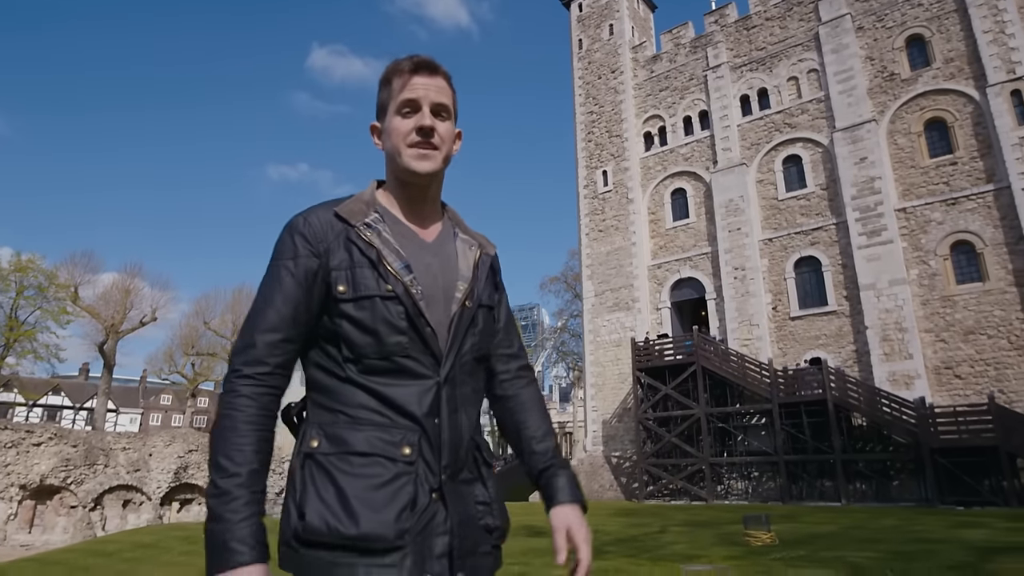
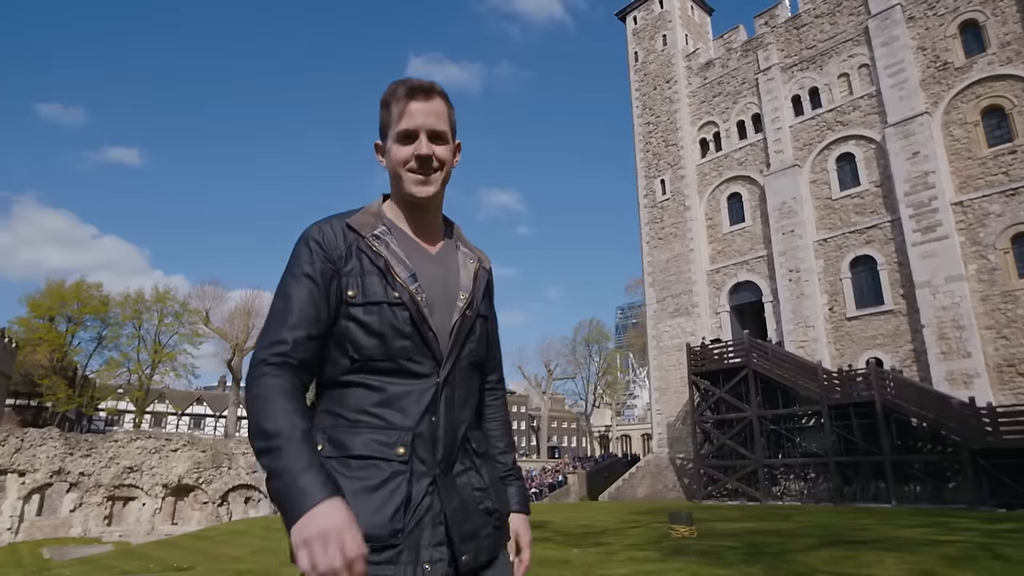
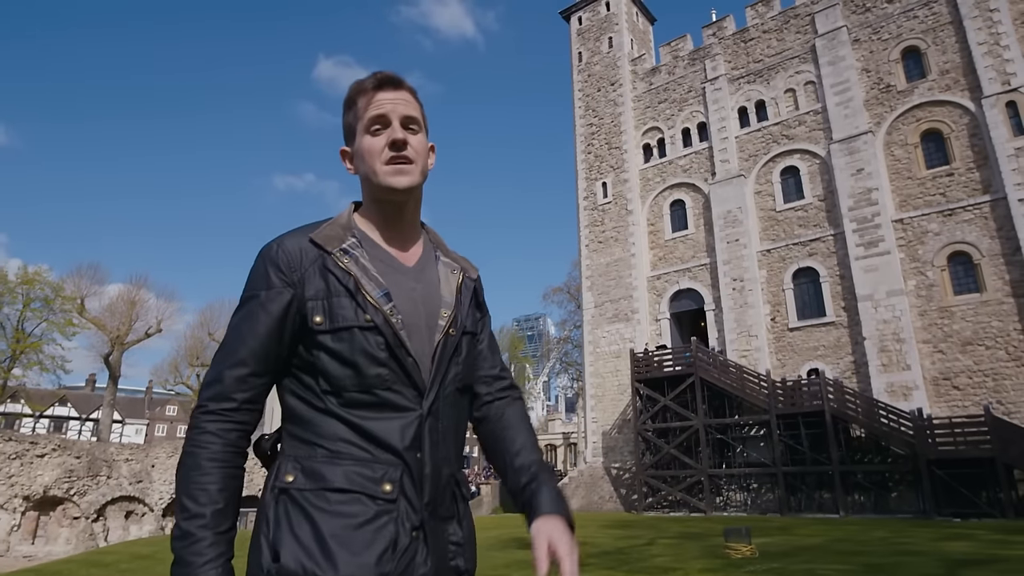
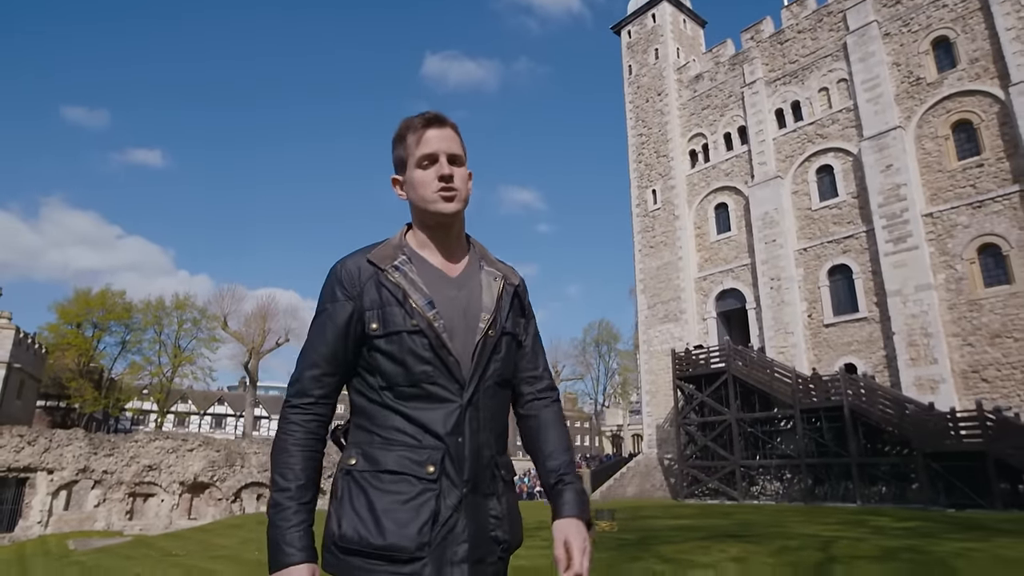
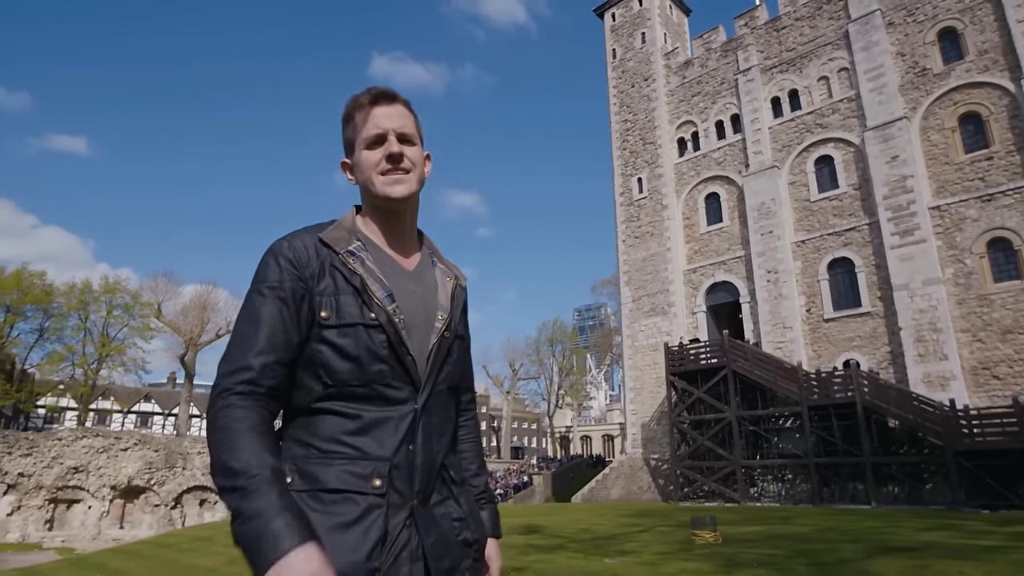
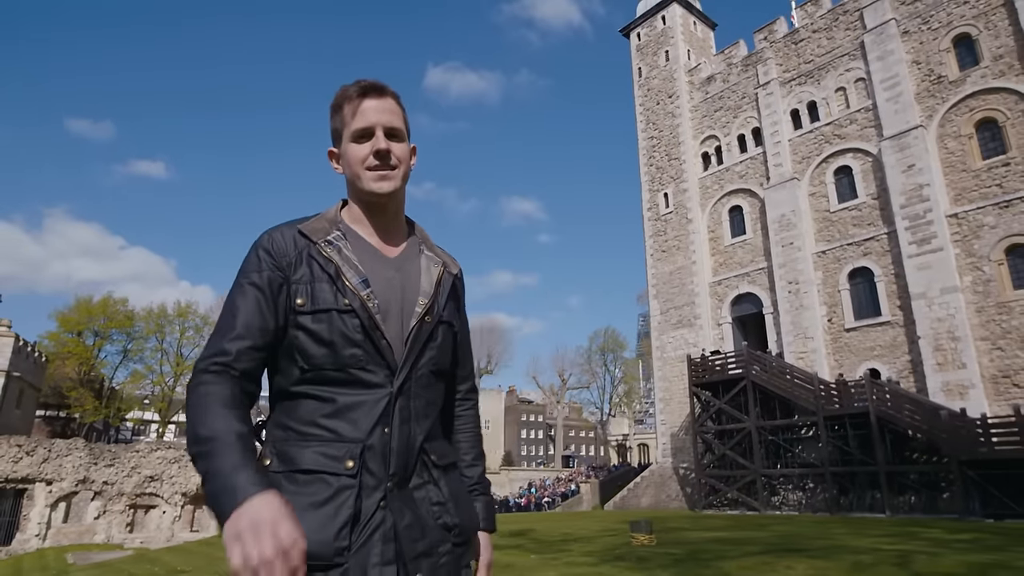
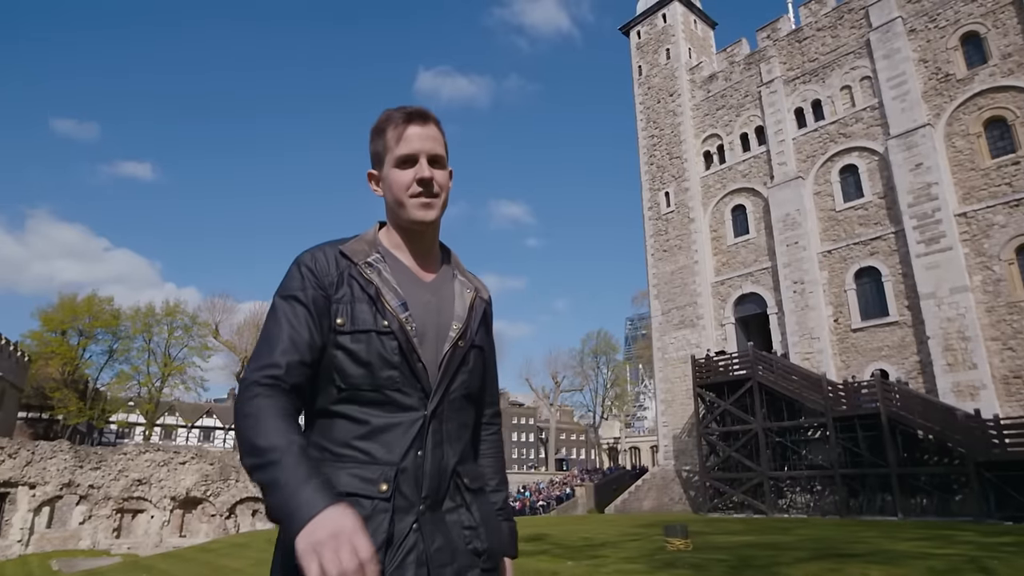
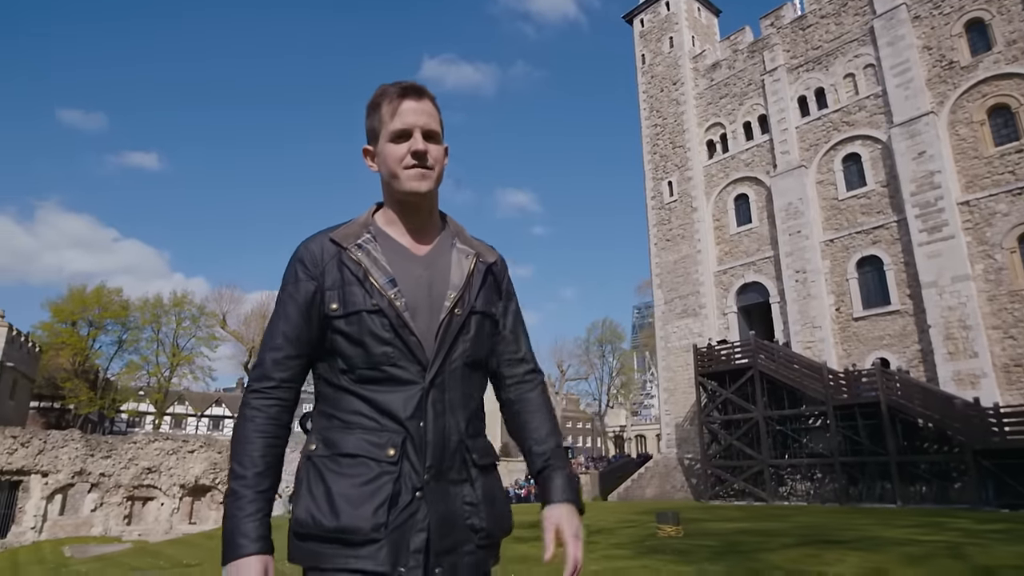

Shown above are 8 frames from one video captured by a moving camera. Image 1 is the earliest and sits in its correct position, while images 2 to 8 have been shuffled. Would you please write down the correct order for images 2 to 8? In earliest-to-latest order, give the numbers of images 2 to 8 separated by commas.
3, 5, 2, 7, 8, 6, 4
